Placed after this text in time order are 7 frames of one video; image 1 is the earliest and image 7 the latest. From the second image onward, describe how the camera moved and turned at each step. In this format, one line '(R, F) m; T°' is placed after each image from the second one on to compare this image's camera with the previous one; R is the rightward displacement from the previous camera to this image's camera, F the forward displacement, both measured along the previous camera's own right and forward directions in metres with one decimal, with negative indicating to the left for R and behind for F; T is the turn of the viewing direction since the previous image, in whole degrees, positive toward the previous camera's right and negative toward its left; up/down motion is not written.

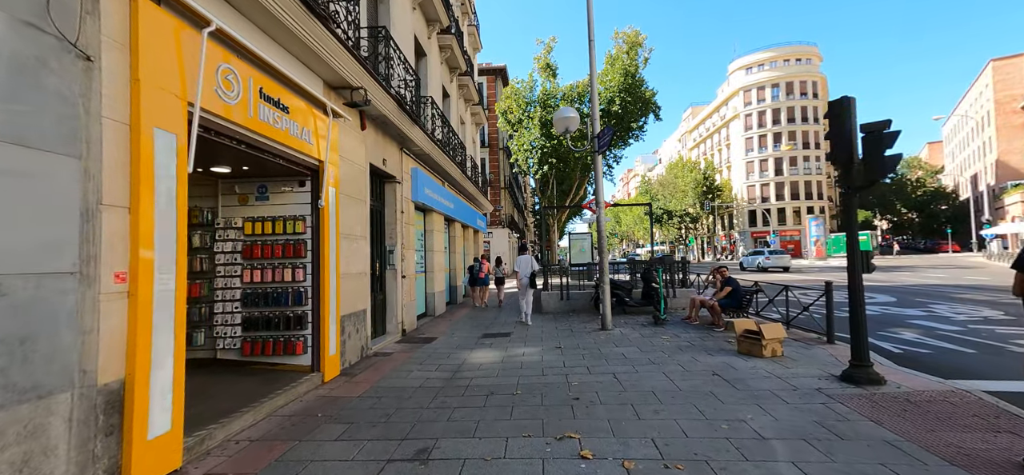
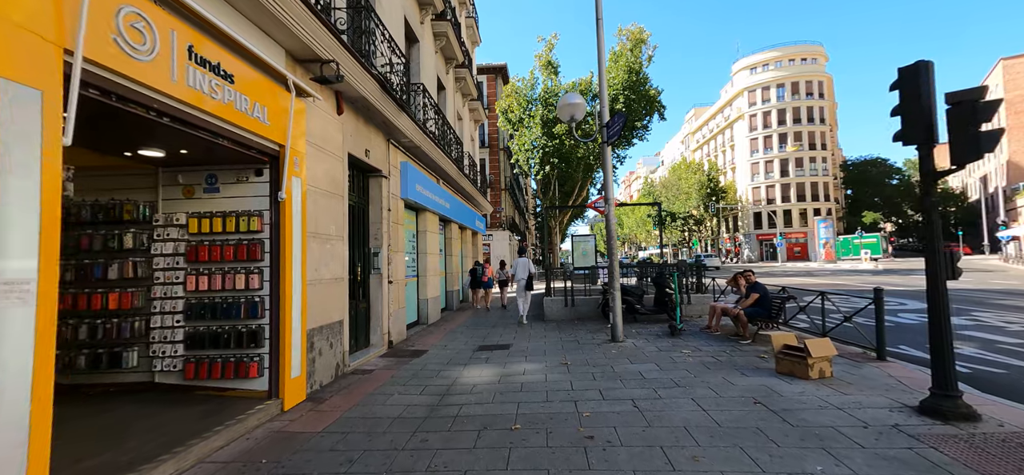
(0.0, +0.9) m; 0°
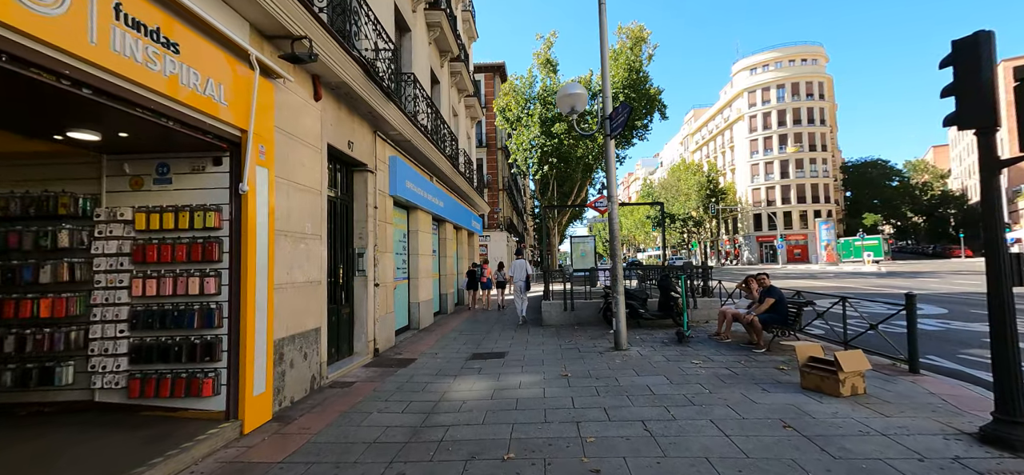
(0.0, +0.6) m; 0°
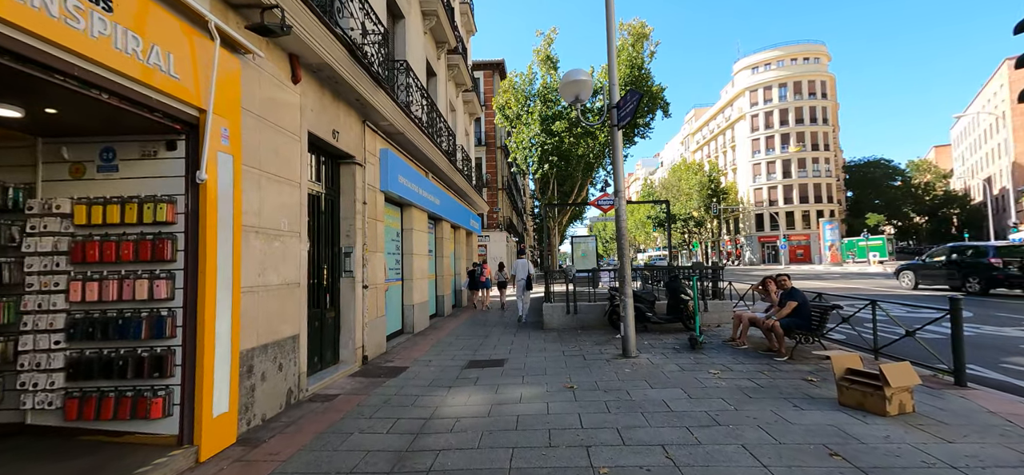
(0.0, +0.5) m; 0°
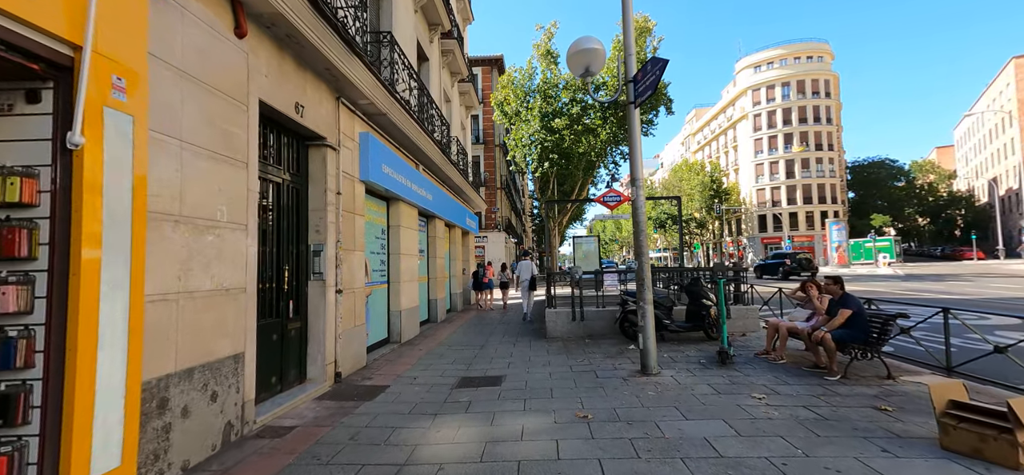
(0.0, +1.0) m; 0°
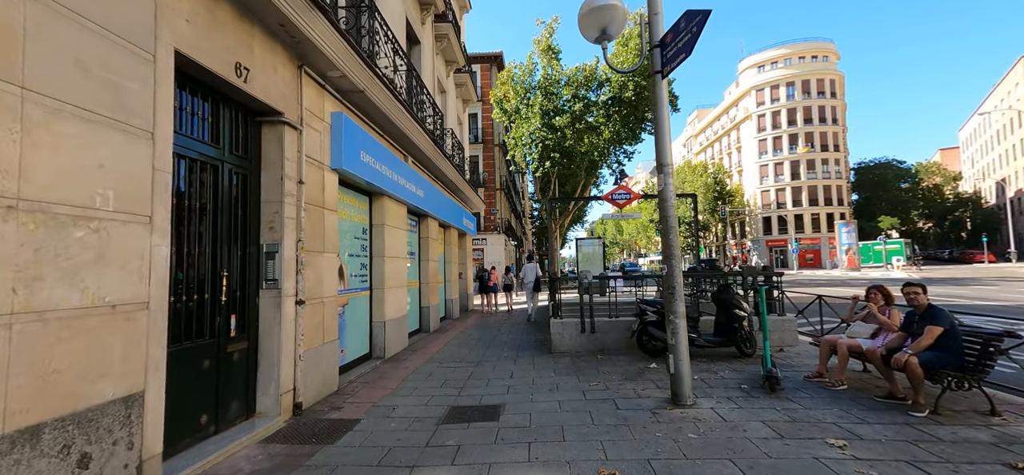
(0.0, +1.1) m; 0°
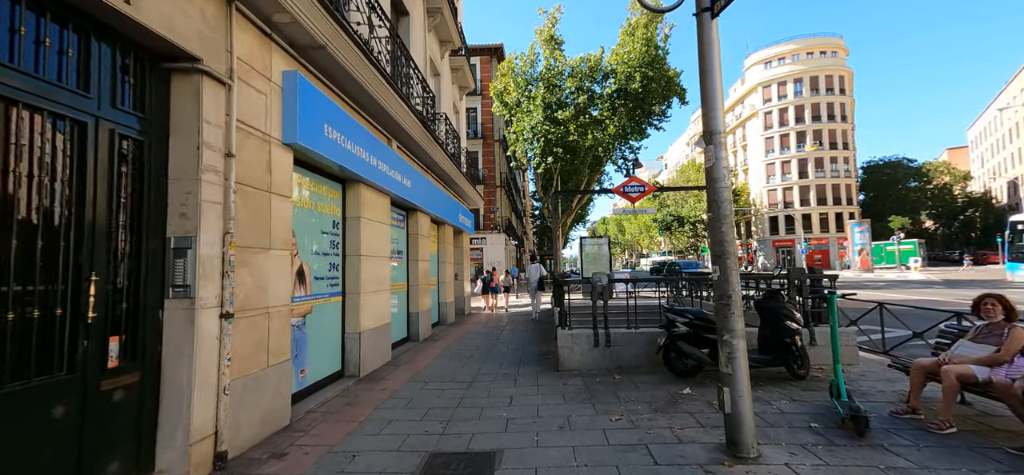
(0.0, +1.2) m; 0°
